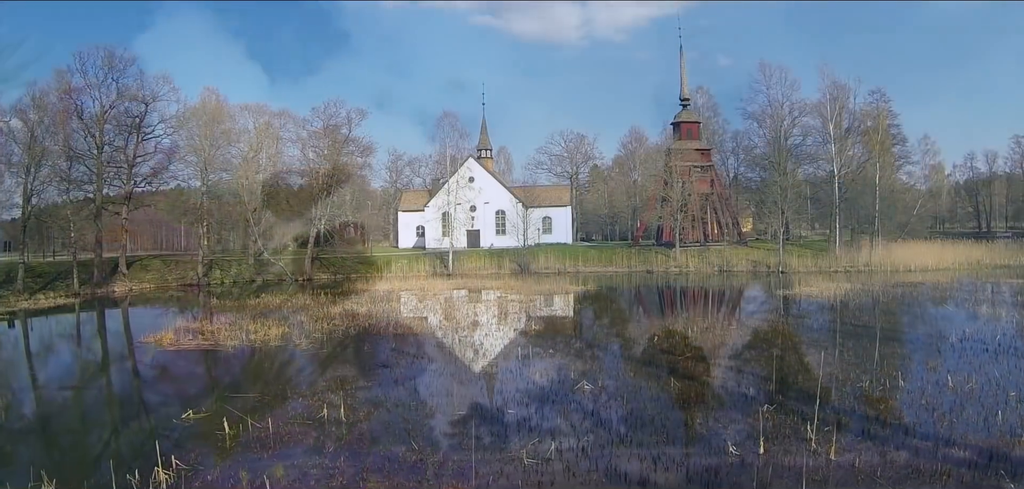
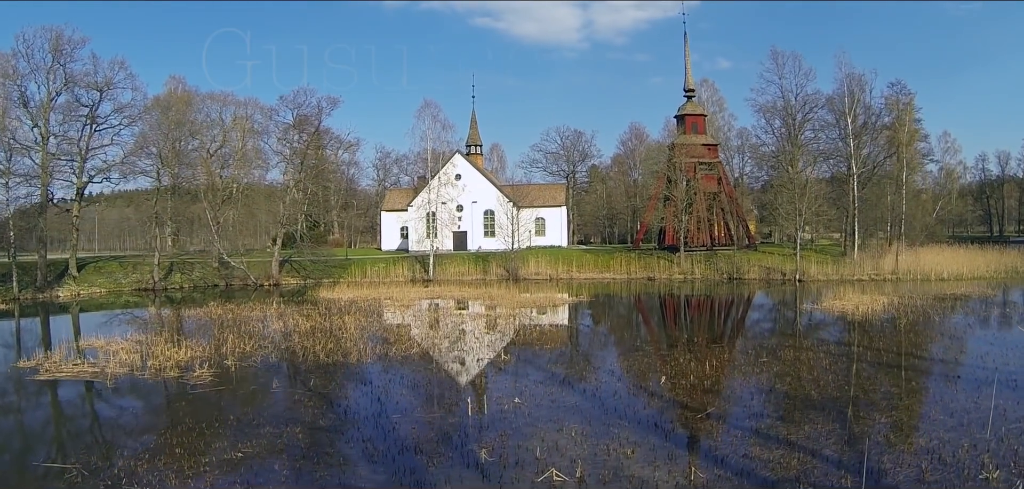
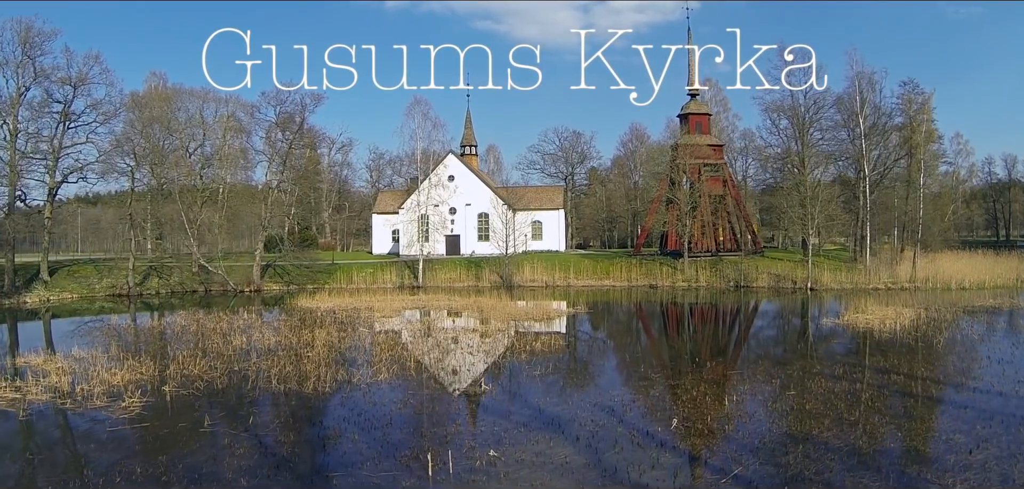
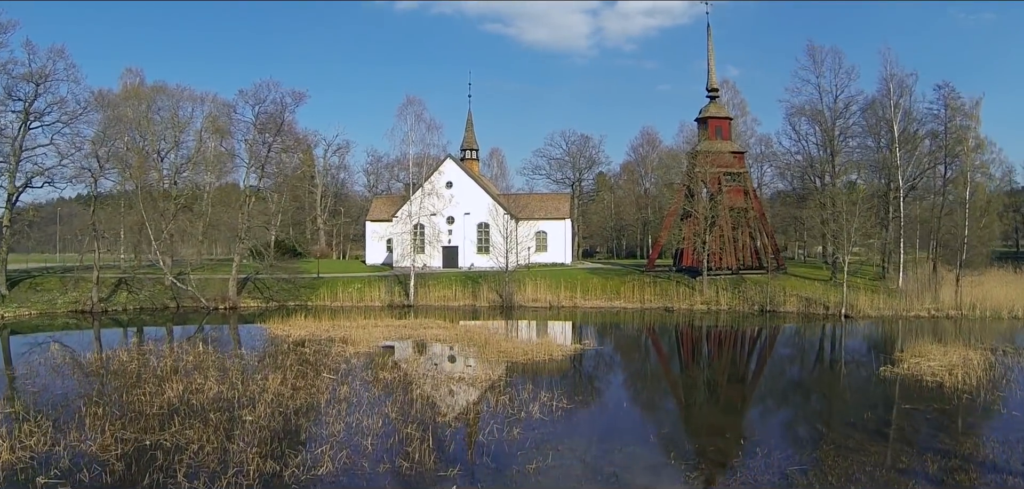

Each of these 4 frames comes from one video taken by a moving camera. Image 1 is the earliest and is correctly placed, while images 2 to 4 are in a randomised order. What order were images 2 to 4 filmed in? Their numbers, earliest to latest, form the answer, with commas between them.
2, 3, 4
